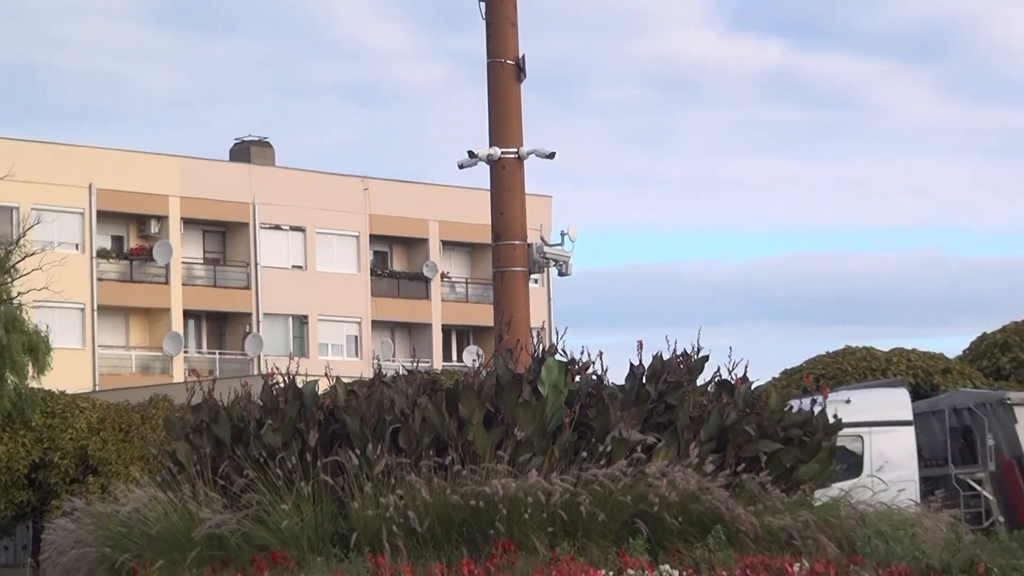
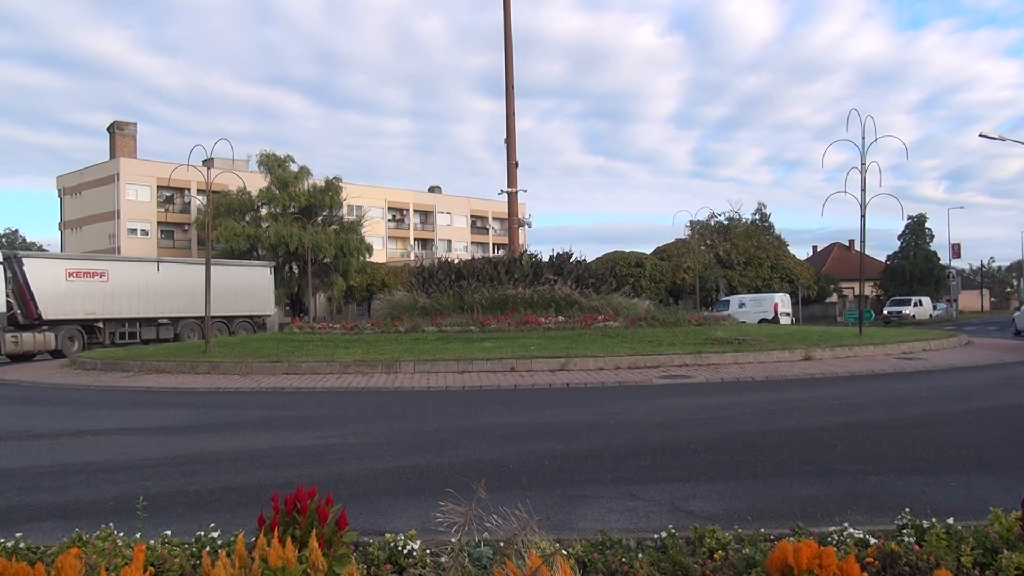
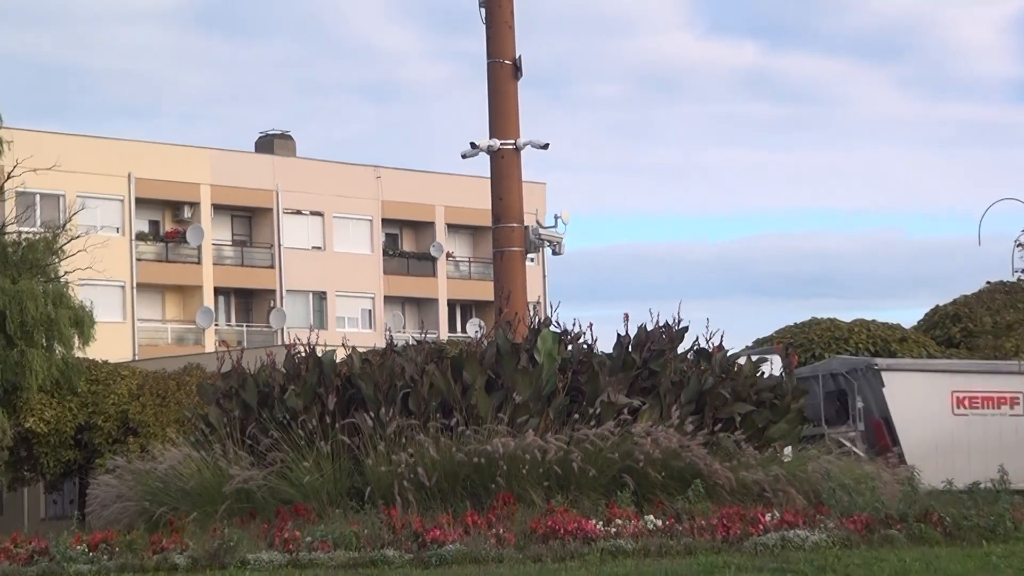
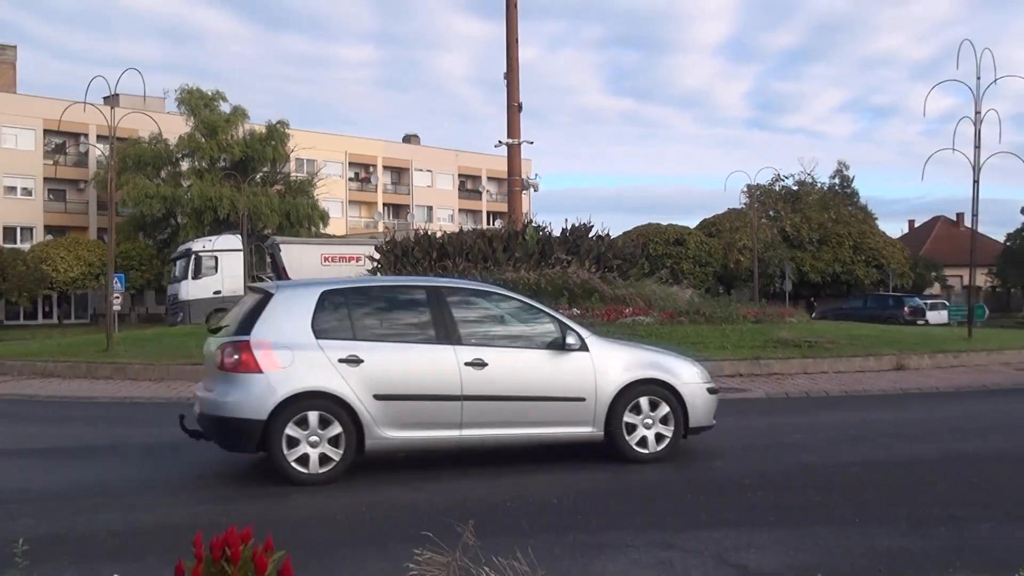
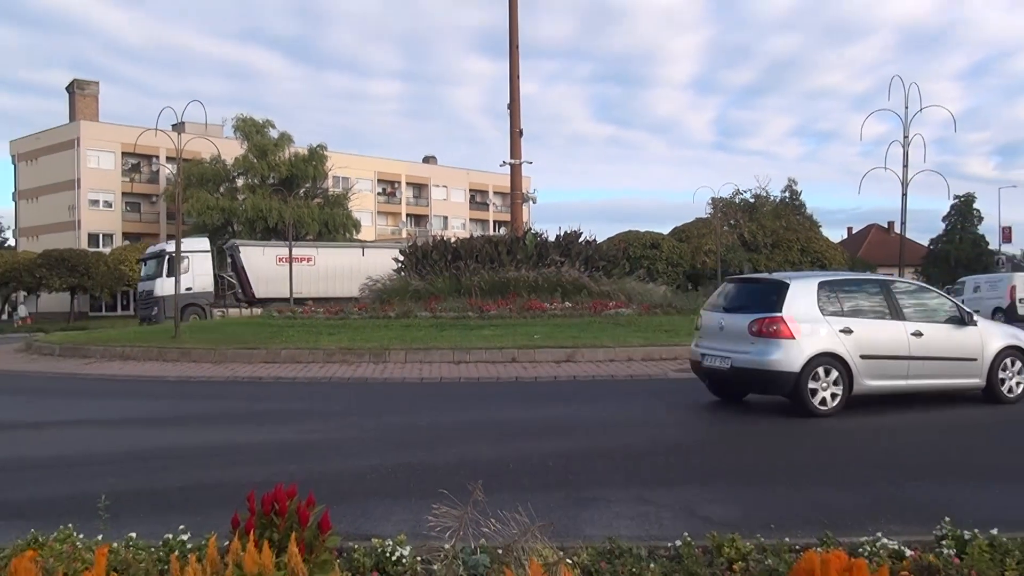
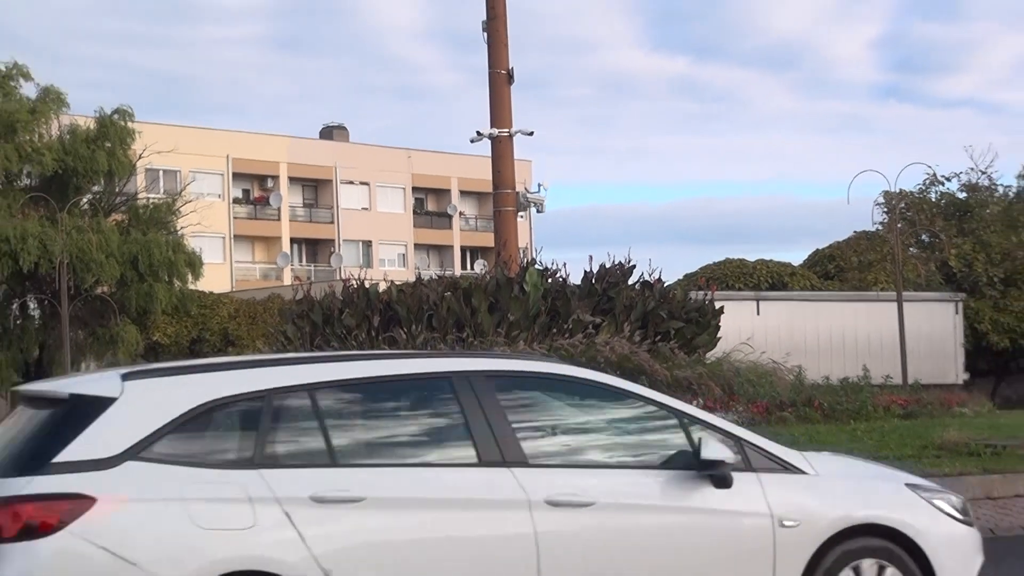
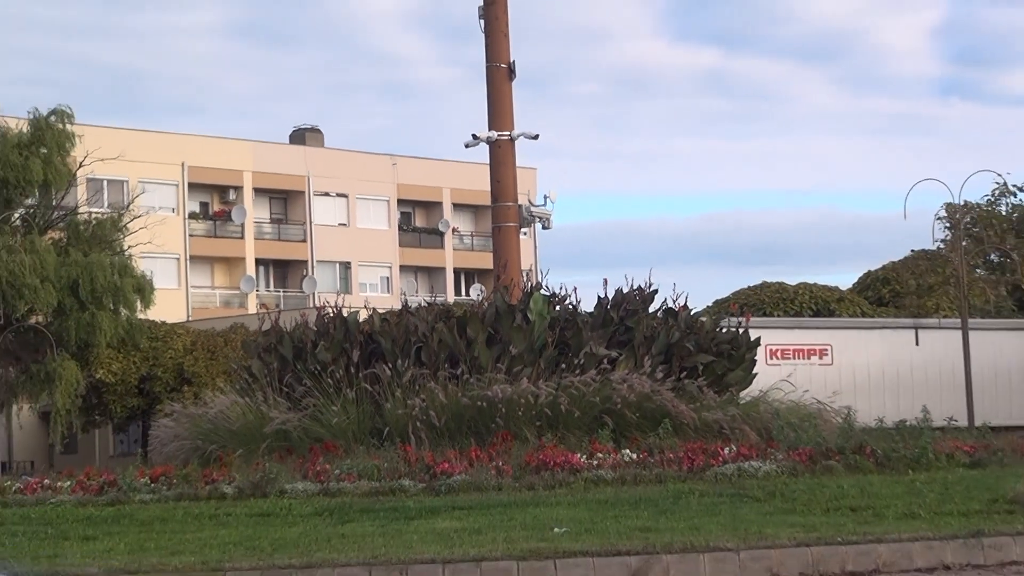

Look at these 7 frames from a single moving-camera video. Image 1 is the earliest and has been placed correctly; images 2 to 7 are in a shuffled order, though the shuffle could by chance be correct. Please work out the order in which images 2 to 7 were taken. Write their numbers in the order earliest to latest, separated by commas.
3, 7, 6, 4, 5, 2
